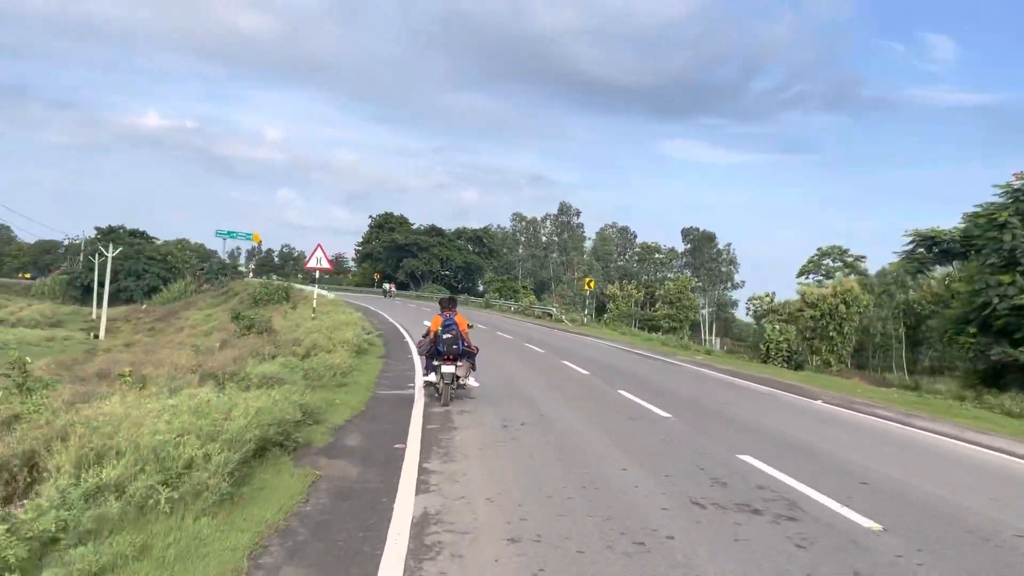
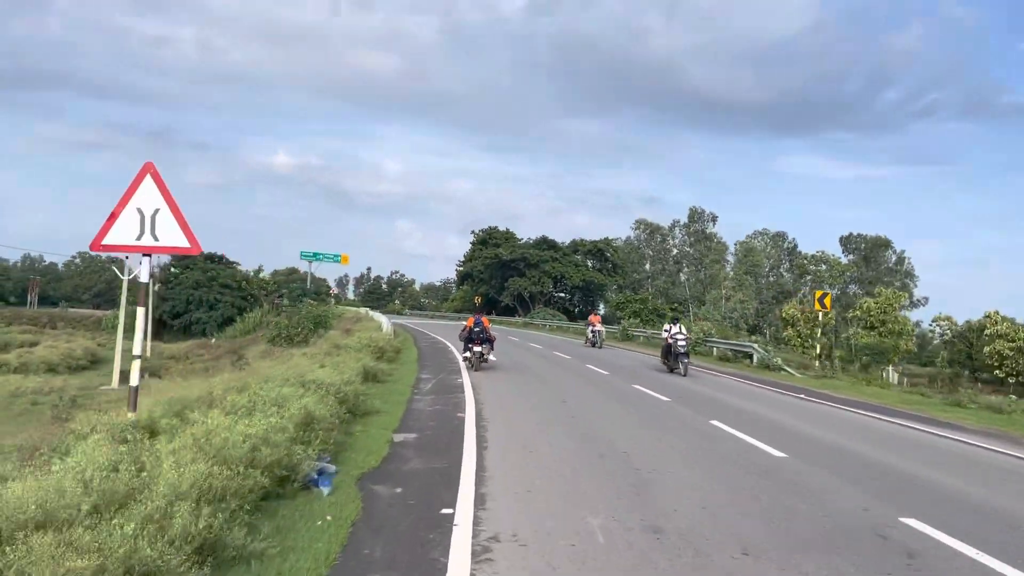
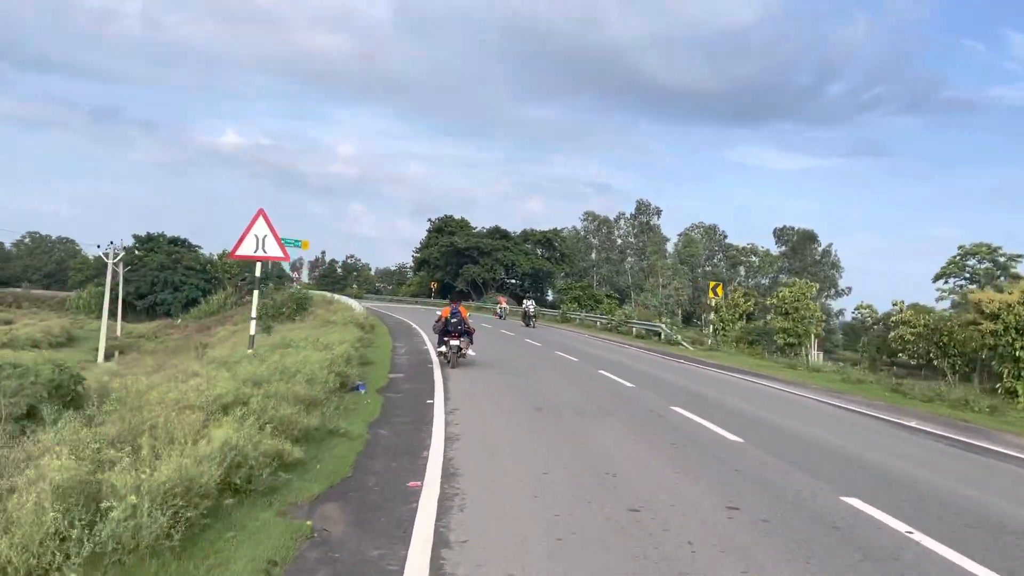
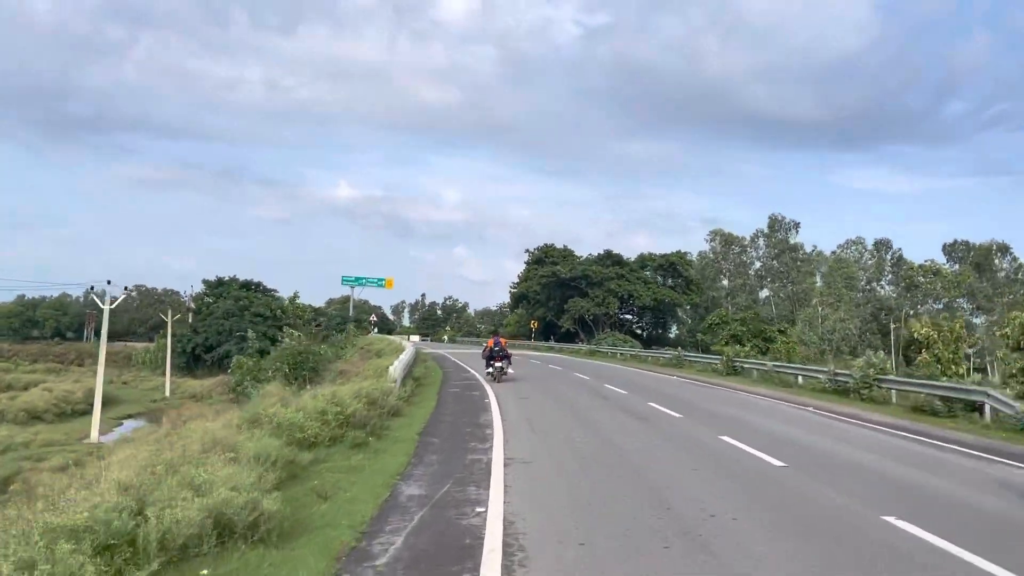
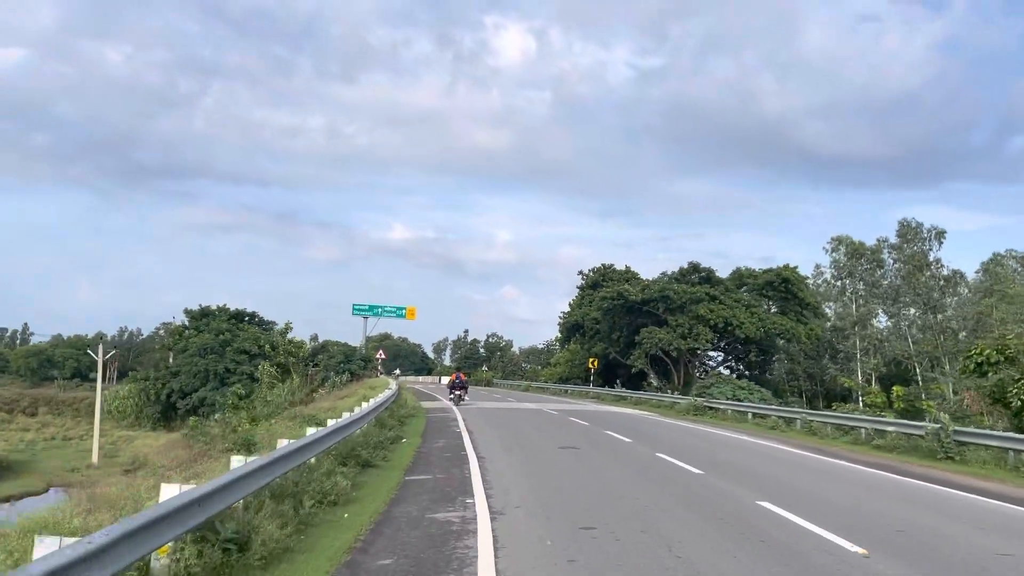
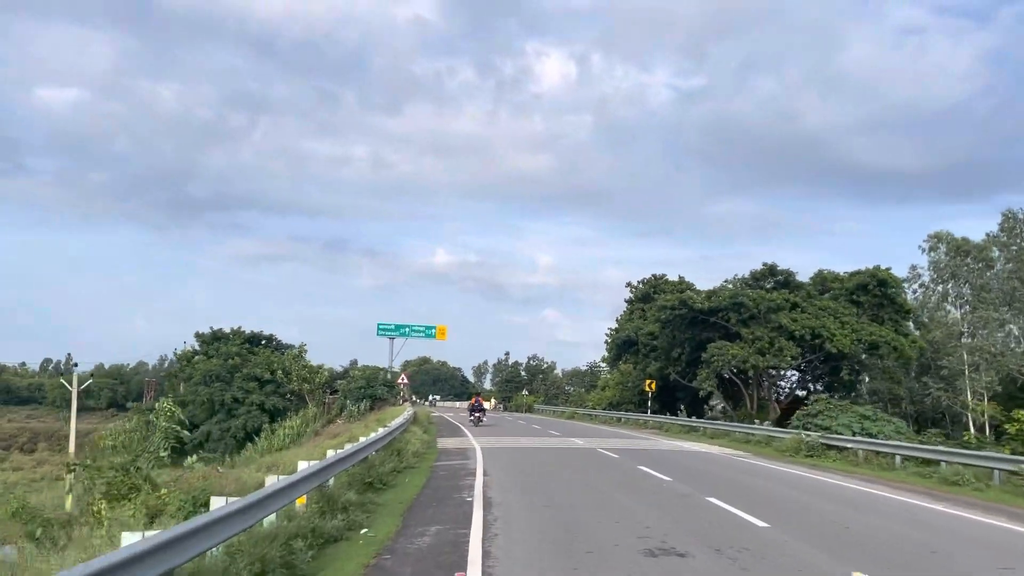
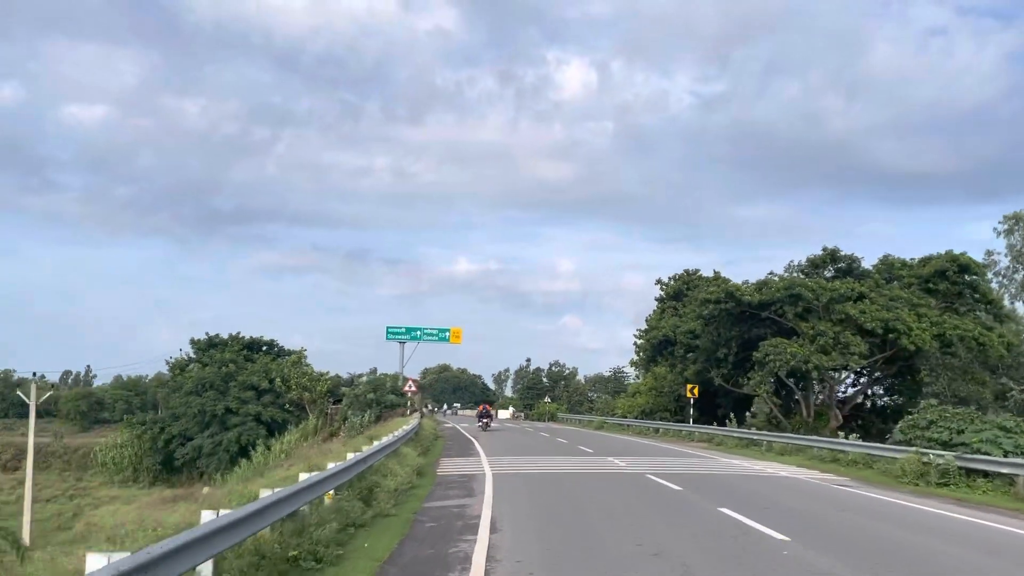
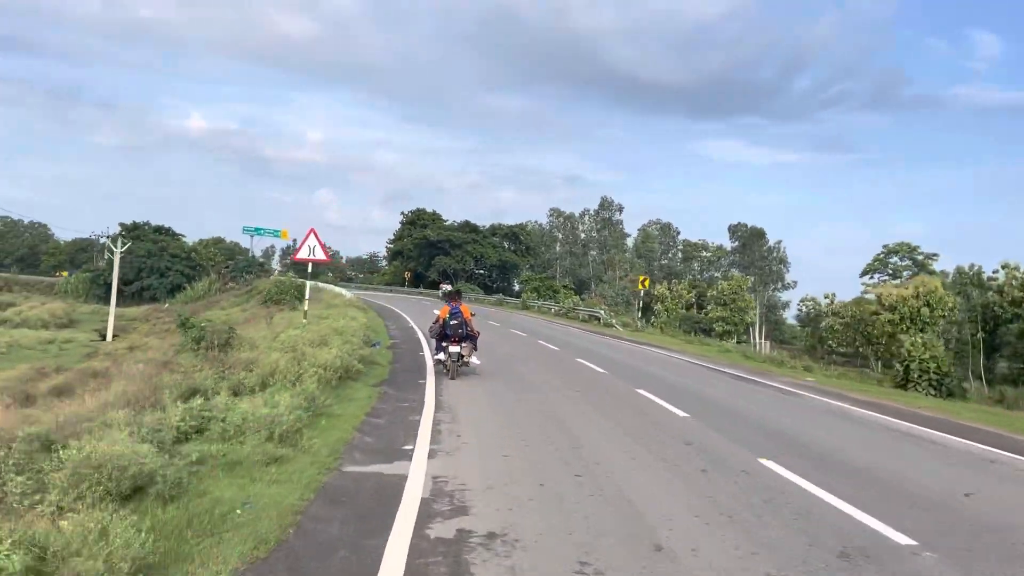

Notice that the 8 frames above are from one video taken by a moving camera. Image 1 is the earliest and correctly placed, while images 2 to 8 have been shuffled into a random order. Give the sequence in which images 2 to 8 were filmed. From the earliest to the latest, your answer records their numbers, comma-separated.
8, 3, 2, 4, 5, 6, 7
